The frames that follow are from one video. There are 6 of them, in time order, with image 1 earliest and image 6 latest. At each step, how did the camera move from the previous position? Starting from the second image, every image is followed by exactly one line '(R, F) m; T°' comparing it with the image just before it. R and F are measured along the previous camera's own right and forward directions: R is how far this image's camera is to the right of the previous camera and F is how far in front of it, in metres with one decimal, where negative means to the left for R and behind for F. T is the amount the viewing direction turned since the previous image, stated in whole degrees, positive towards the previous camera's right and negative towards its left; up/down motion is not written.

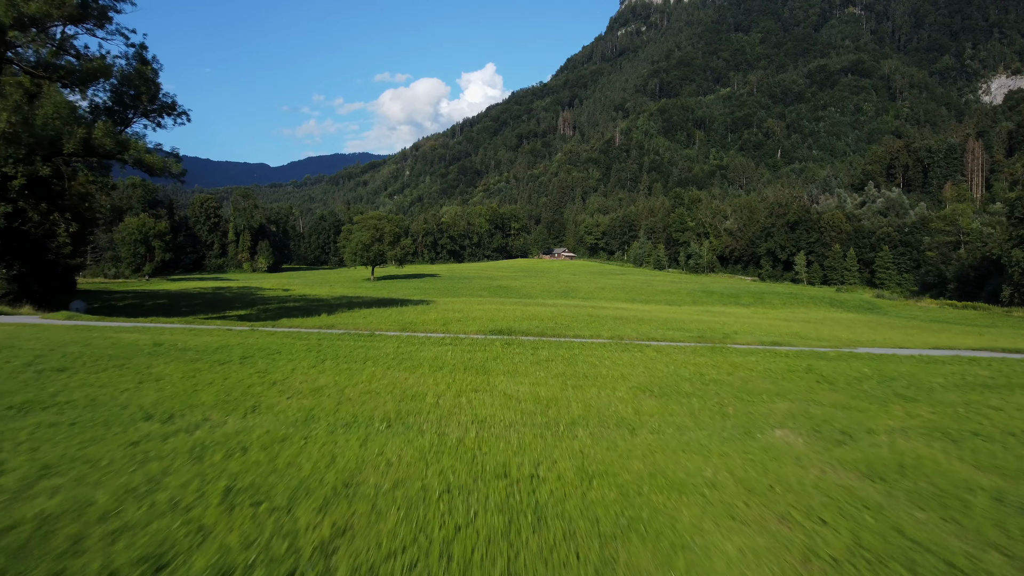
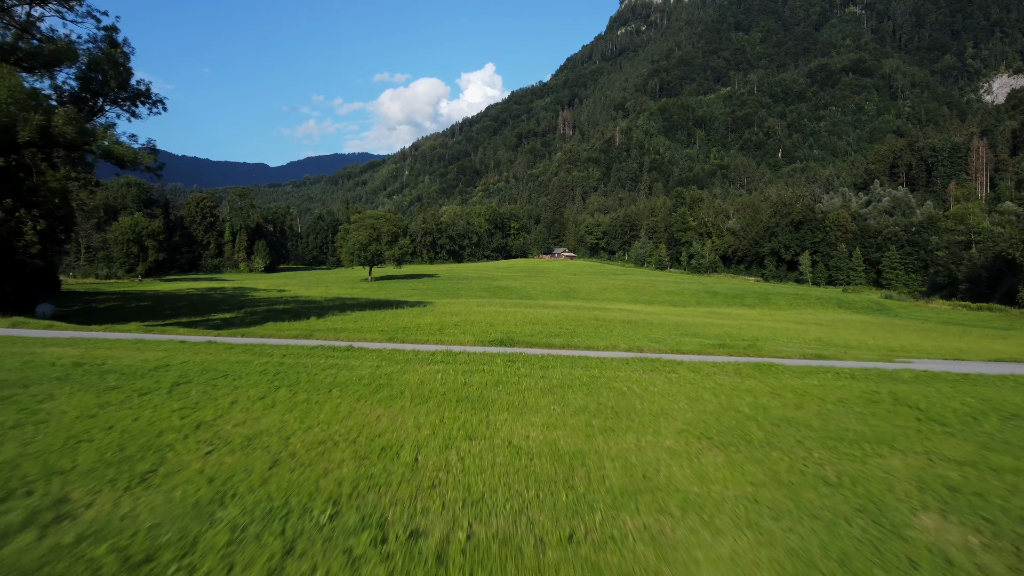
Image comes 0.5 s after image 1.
(0.0, +1.1) m; 0°
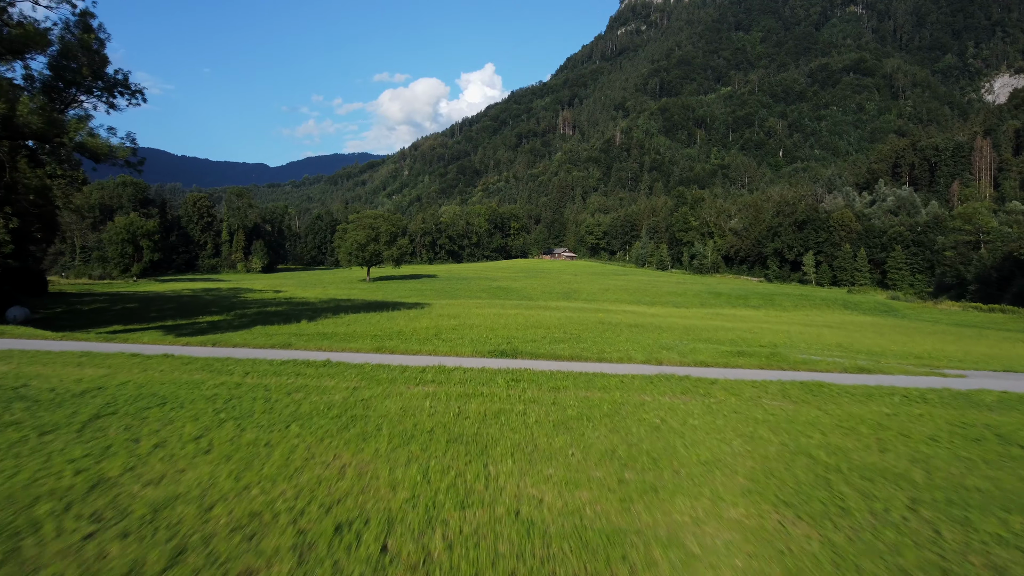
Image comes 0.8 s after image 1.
(0.0, +0.9) m; 0°
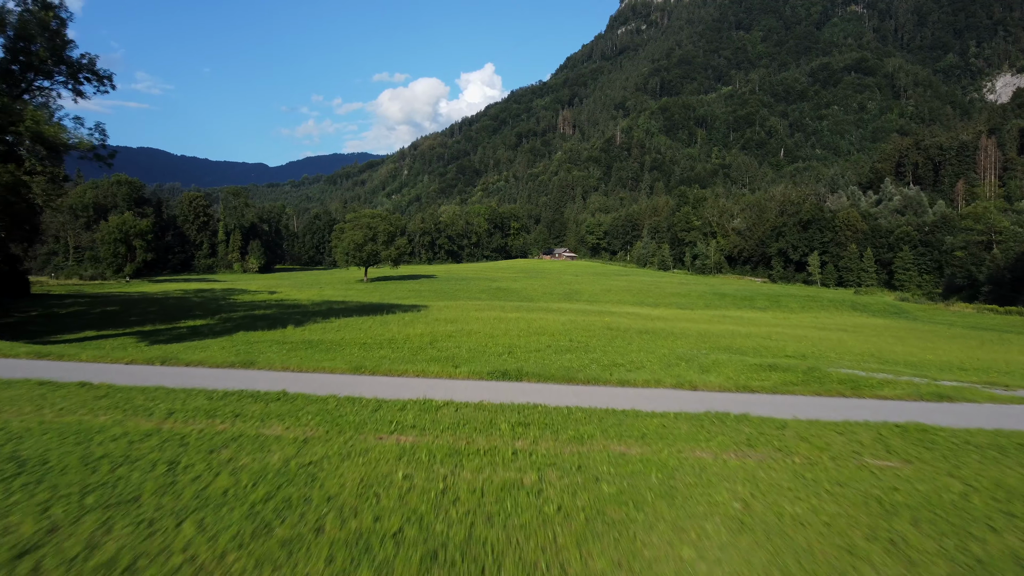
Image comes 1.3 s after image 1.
(0.0, +1.1) m; 0°
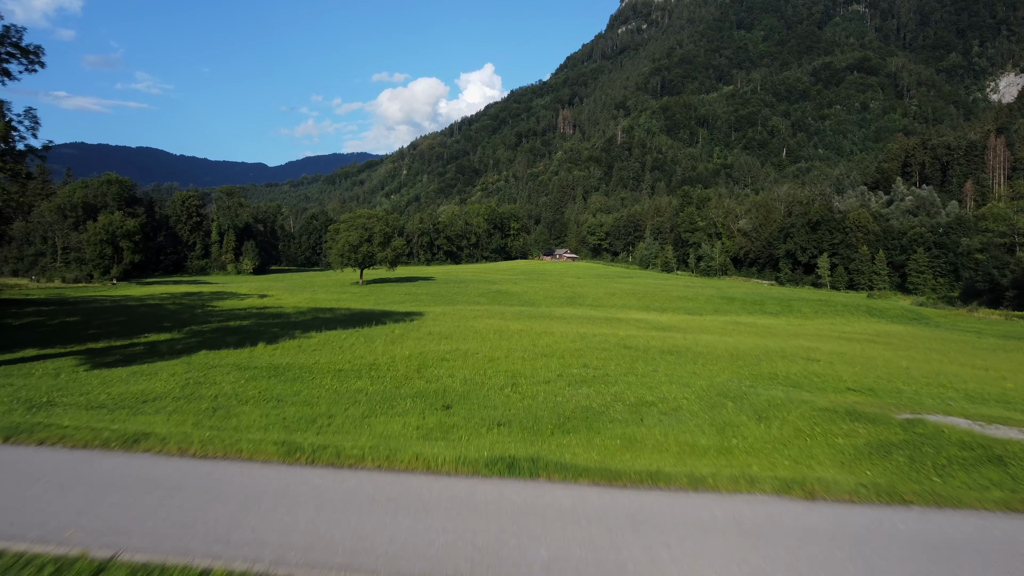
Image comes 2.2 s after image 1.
(-0.1, +2.0) m; 0°
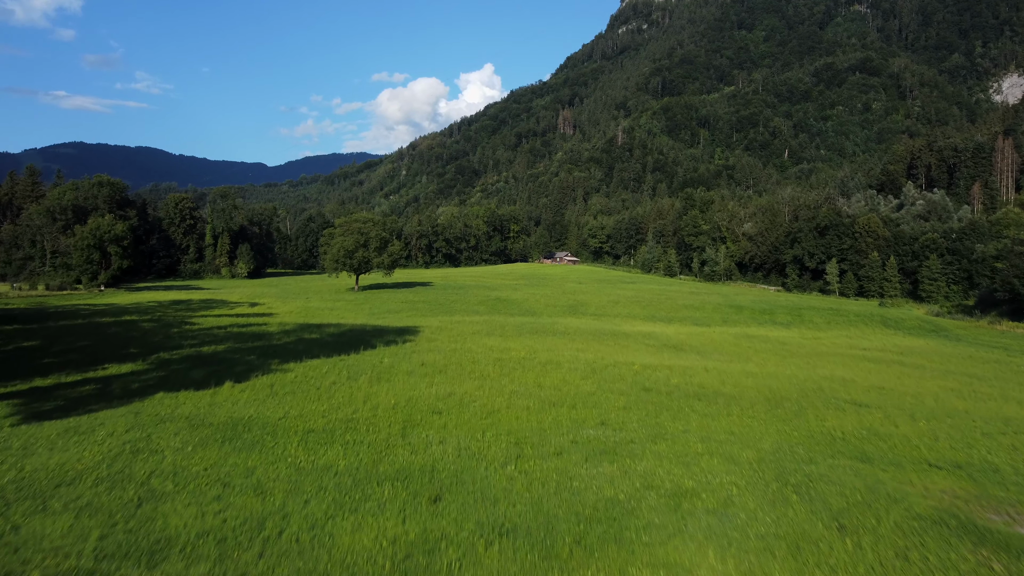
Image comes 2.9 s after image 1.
(-0.1, +1.7) m; 0°
